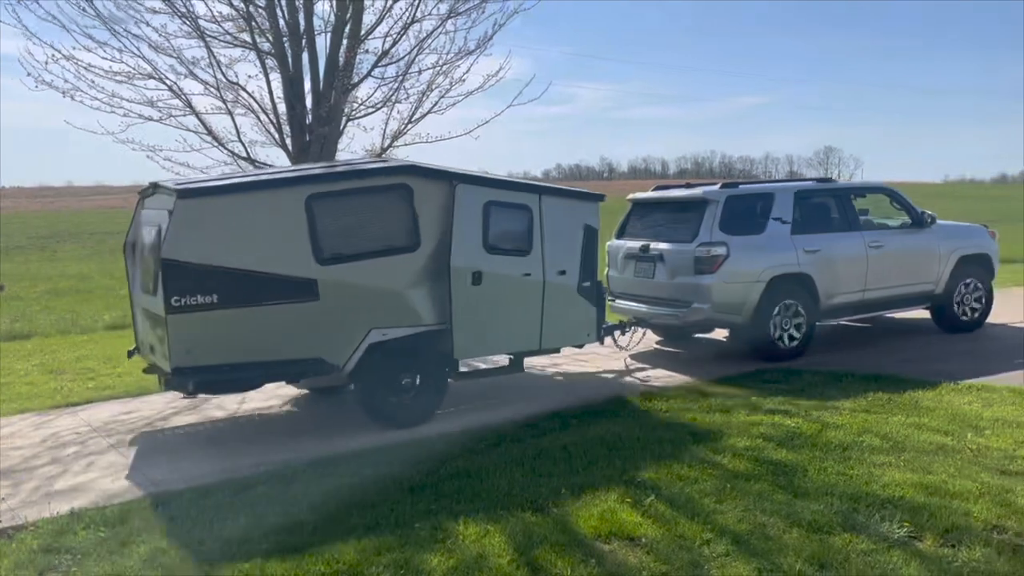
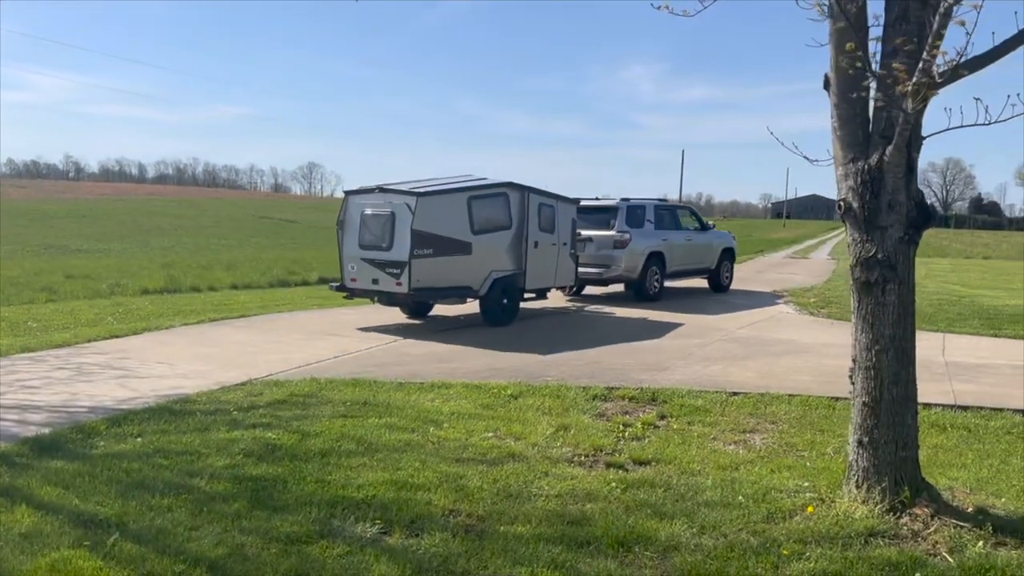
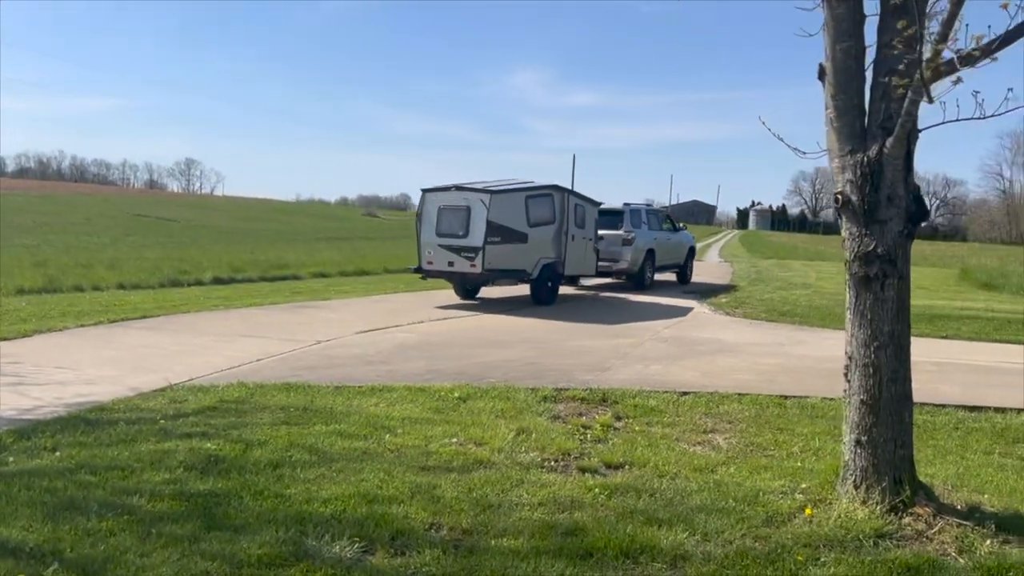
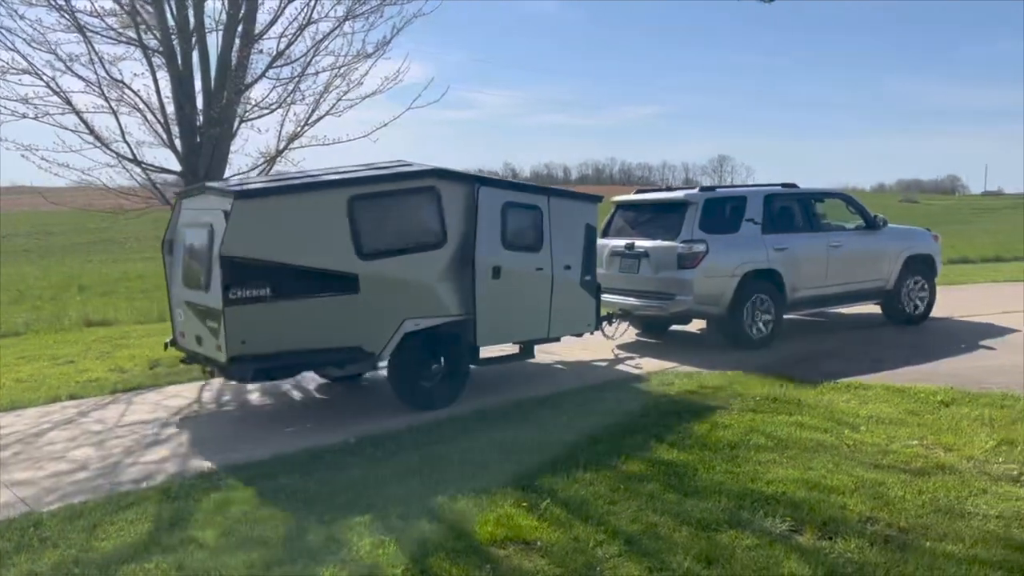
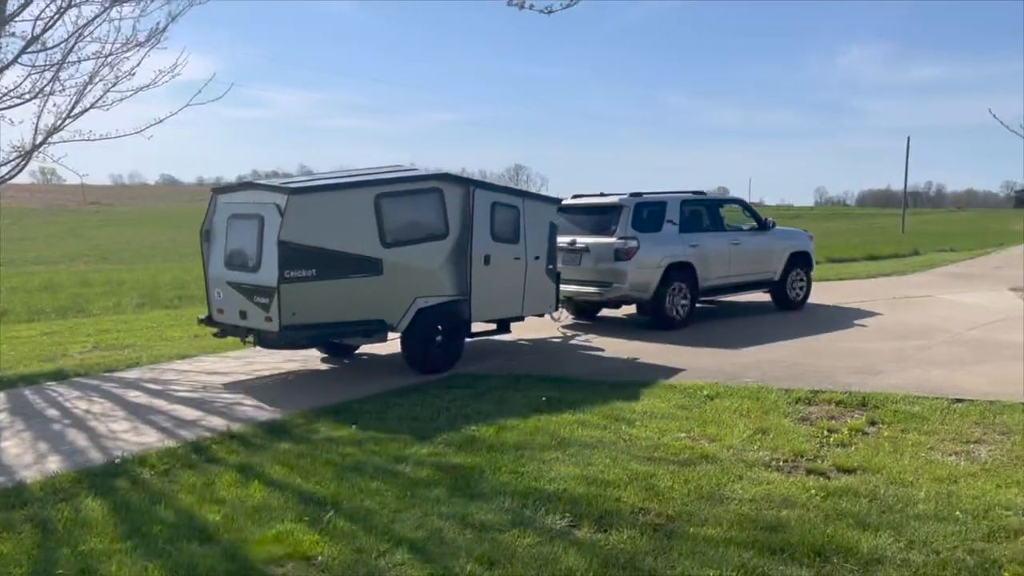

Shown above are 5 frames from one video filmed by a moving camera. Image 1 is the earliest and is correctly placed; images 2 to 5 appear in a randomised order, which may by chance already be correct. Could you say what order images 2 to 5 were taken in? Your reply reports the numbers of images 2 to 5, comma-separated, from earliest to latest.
4, 5, 2, 3
